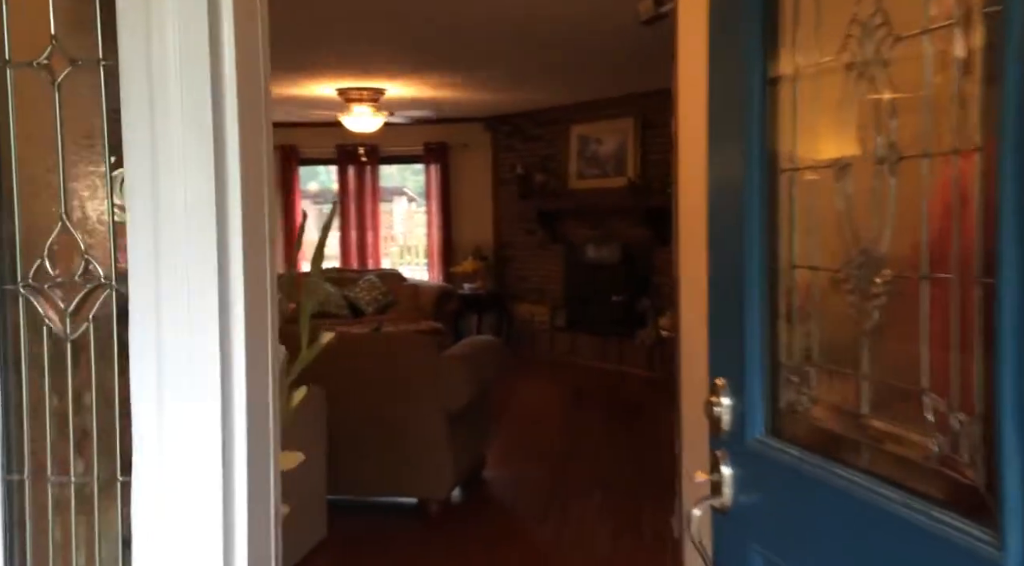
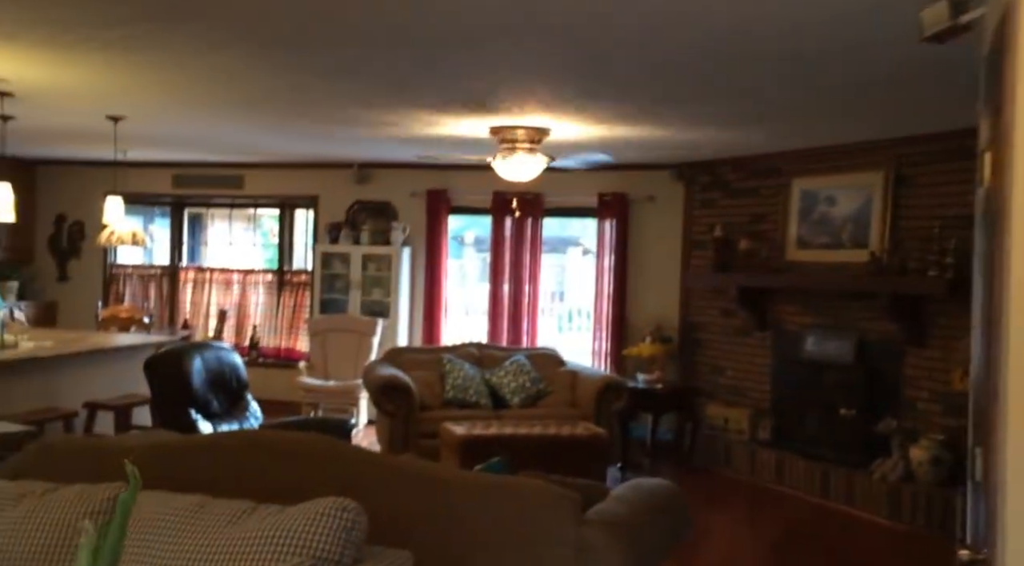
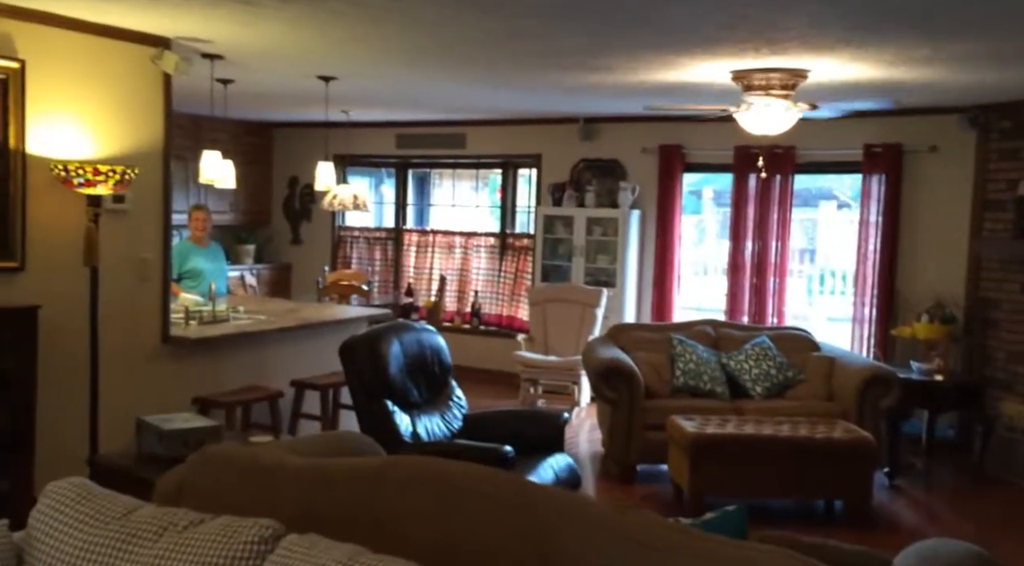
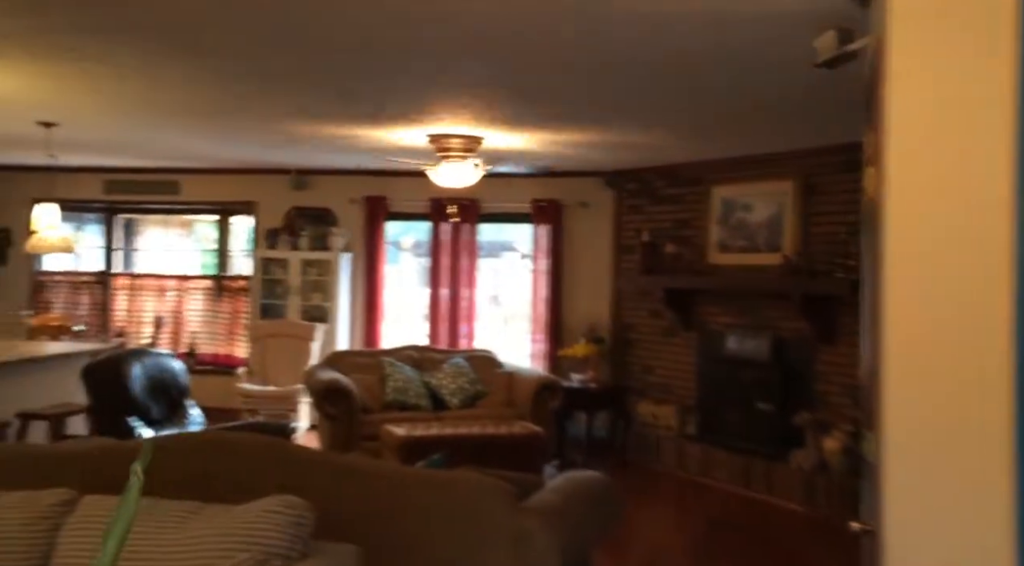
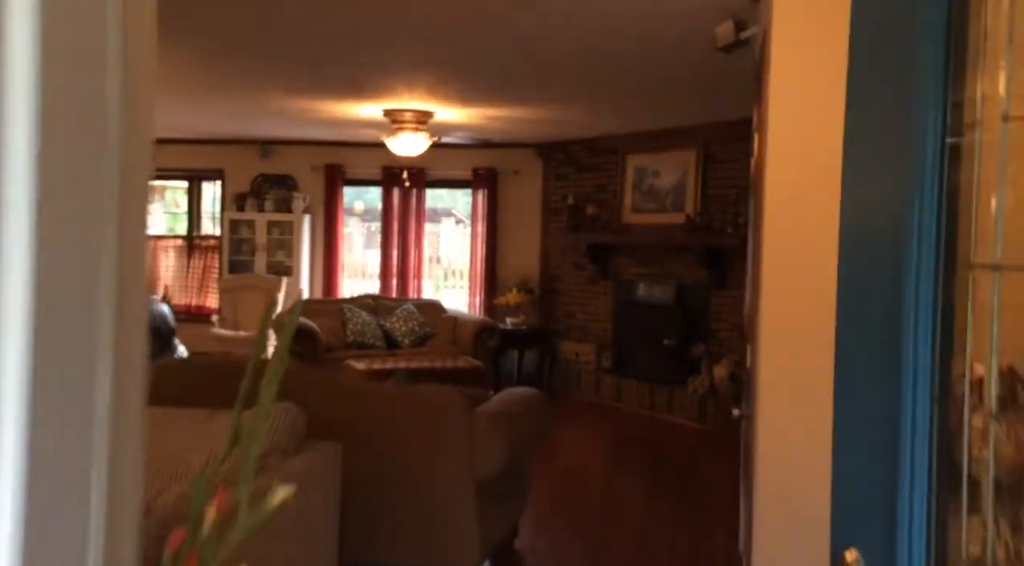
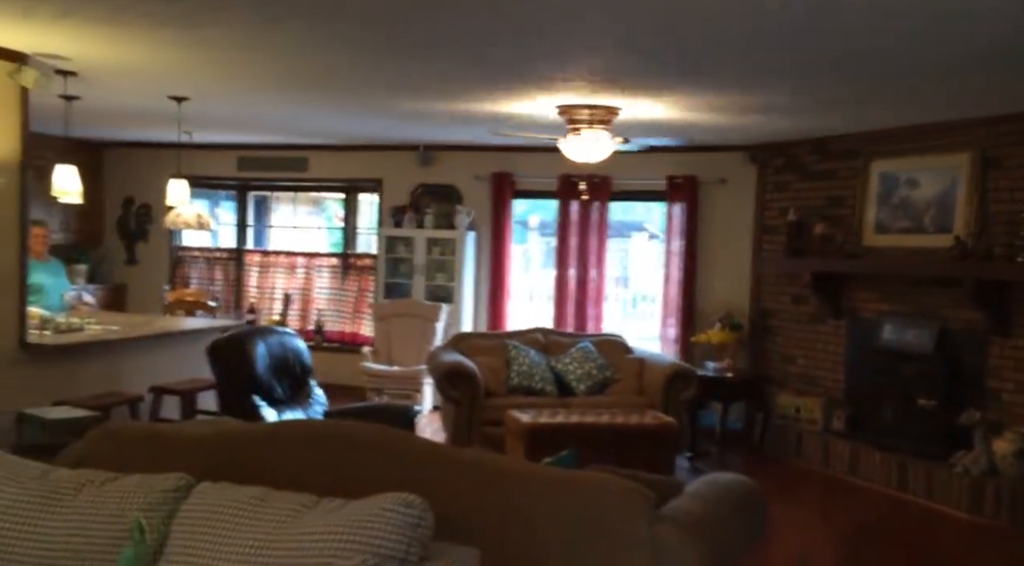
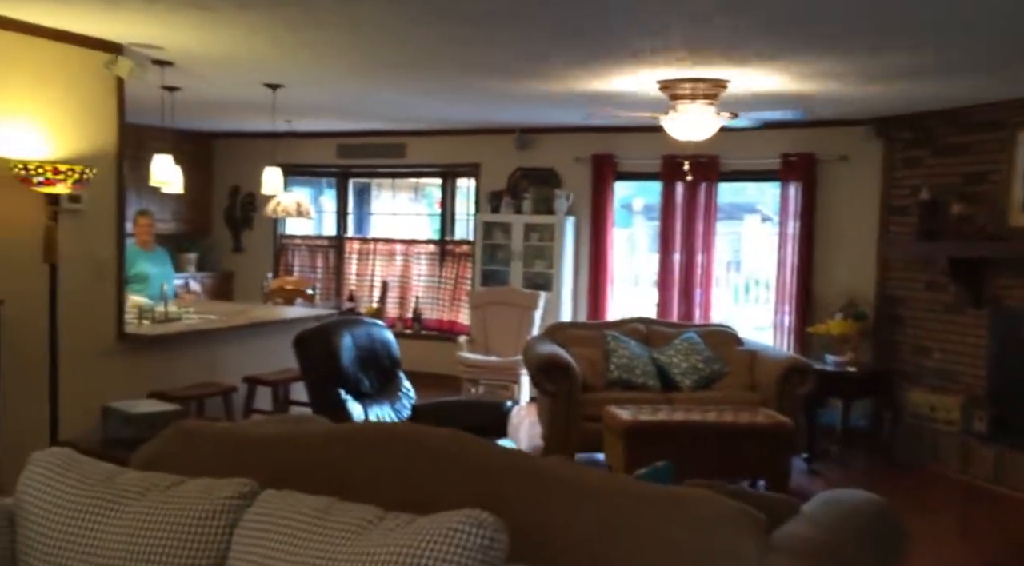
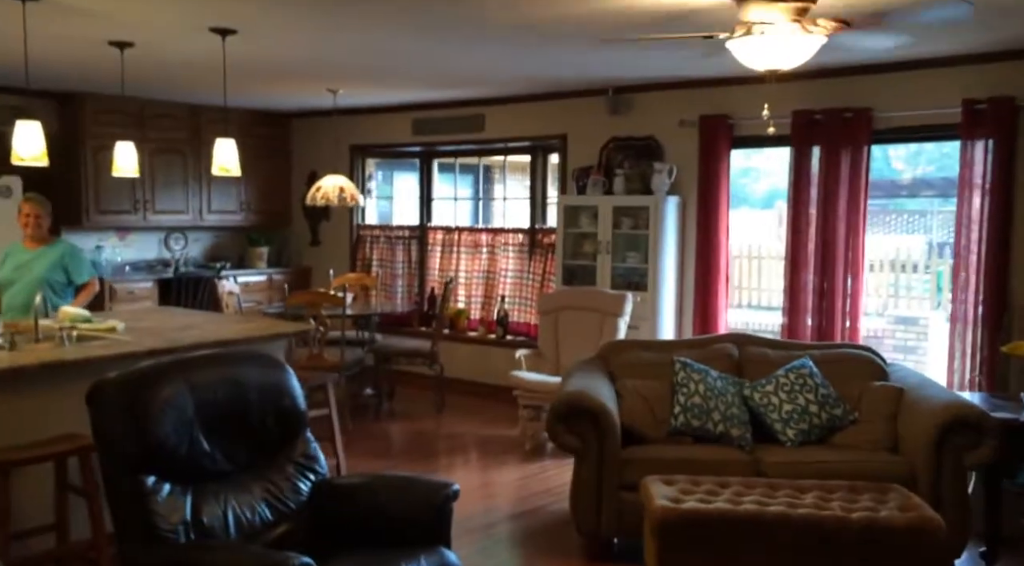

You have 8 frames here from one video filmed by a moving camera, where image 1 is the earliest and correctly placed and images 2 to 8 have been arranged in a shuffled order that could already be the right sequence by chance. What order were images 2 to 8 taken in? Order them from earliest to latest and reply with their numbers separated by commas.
5, 4, 2, 6, 7, 3, 8
